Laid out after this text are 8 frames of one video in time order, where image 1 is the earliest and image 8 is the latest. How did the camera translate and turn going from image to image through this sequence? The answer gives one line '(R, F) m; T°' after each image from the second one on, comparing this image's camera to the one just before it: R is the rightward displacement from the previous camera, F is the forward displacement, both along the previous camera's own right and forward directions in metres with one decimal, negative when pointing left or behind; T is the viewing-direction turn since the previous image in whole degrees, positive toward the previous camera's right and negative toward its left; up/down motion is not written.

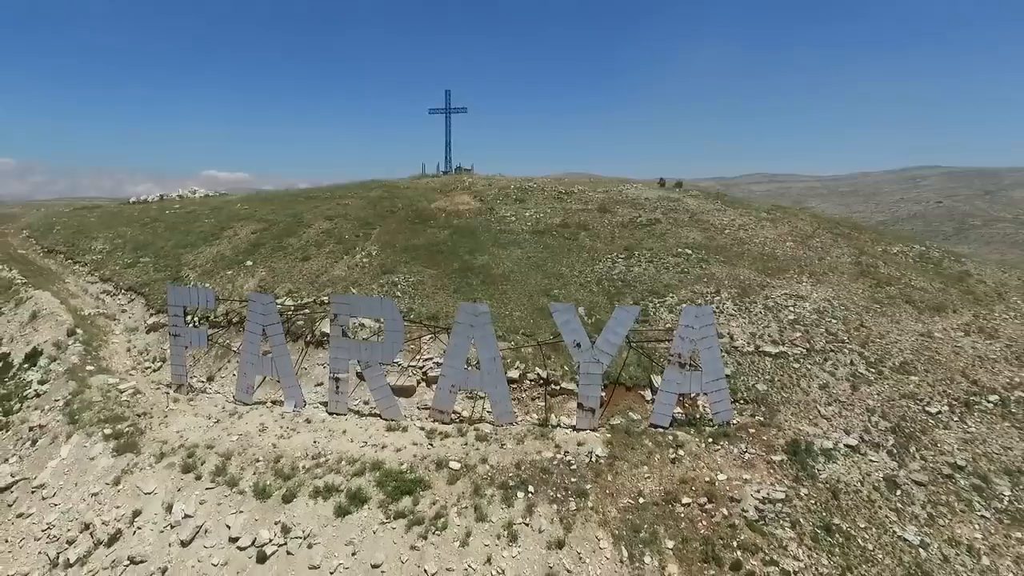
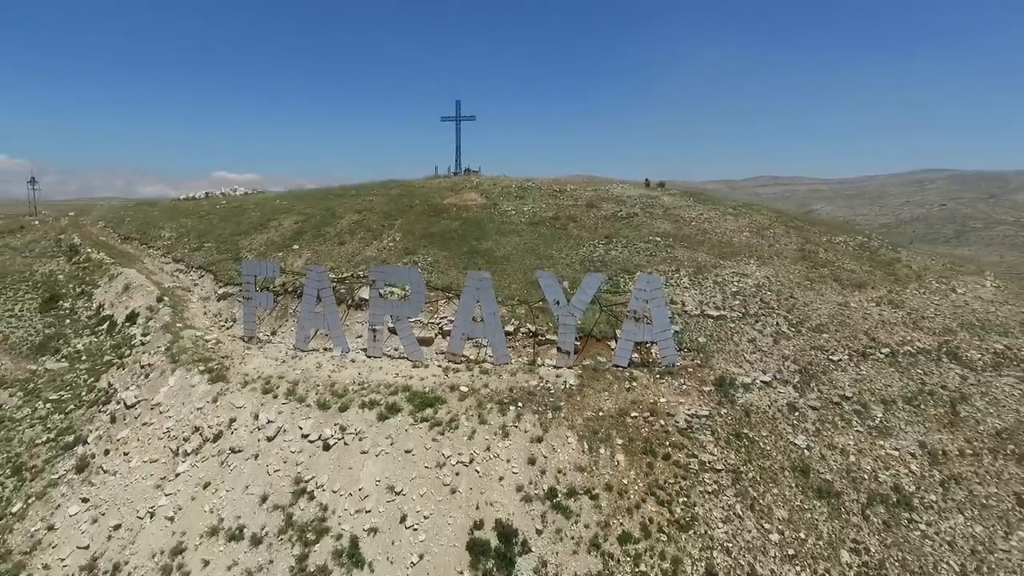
(+0.2, -2.9) m; -1°
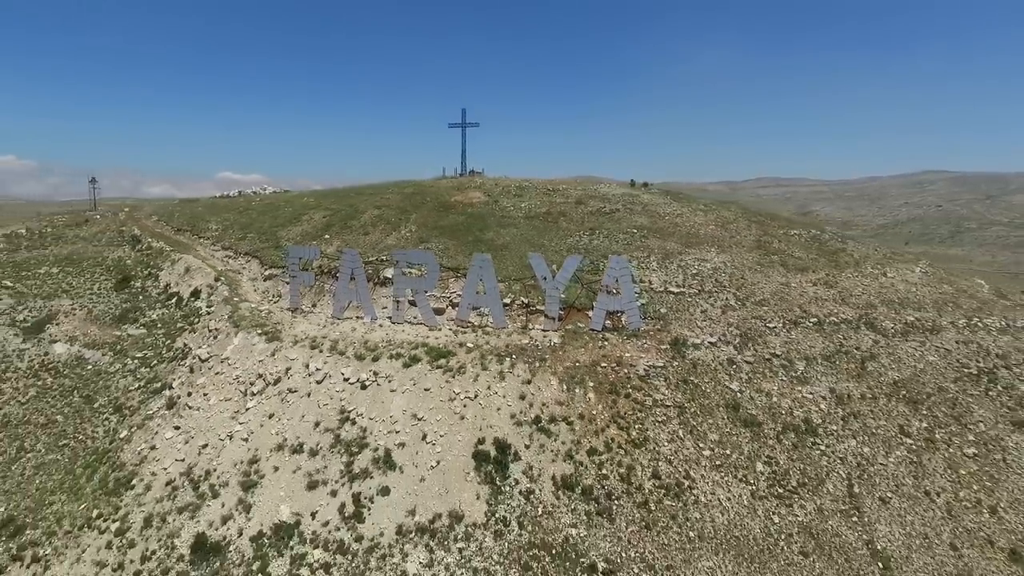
(+0.2, -3.0) m; 0°
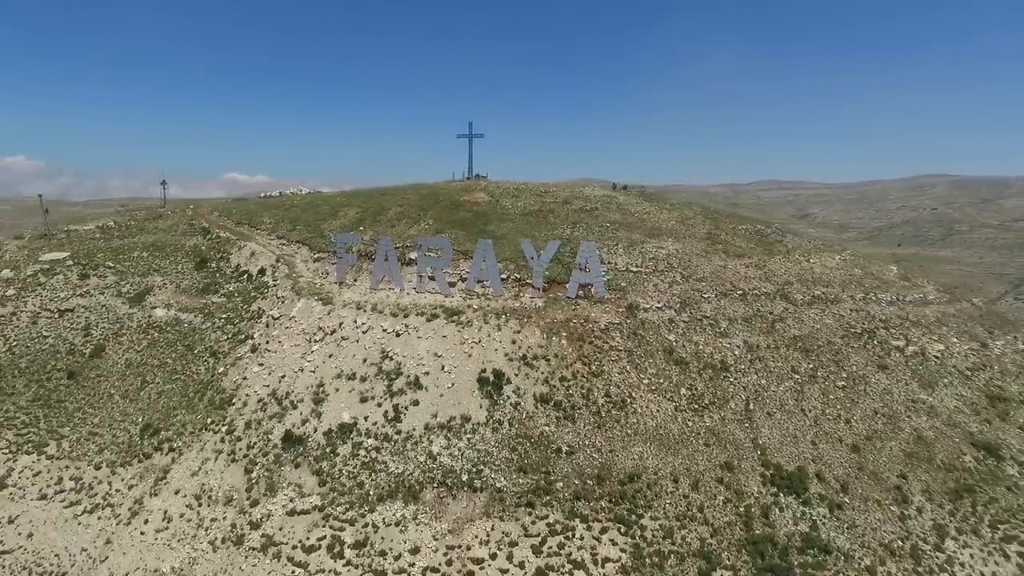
(+0.3, -4.8) m; 0°
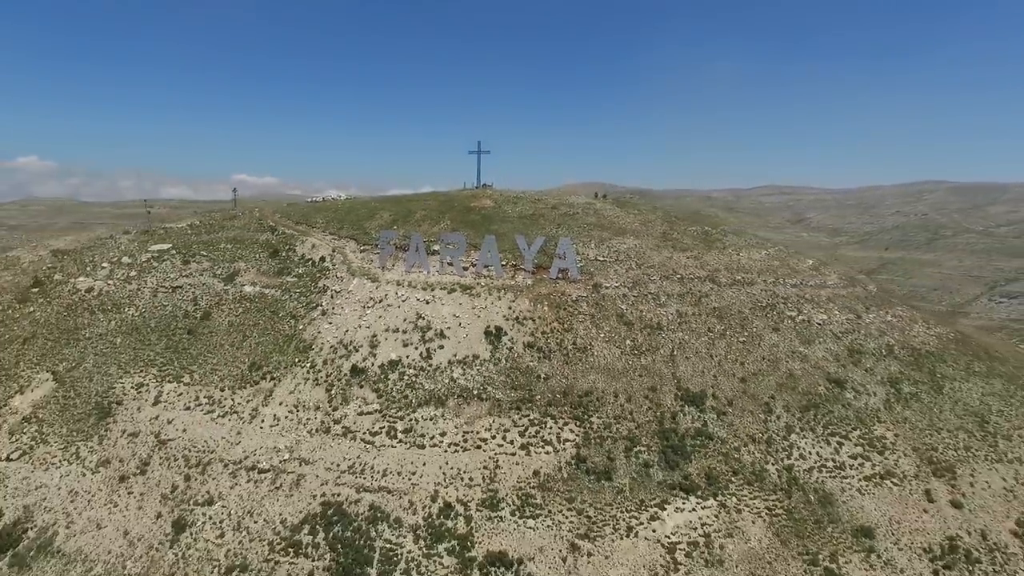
(+0.4, -7.3) m; -1°
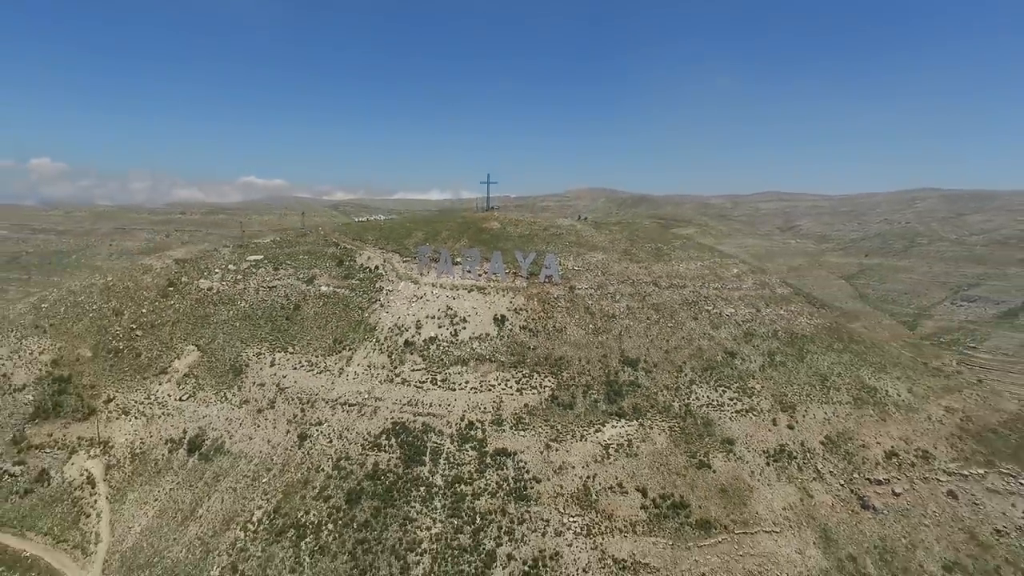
(+0.3, -11.4) m; 0°
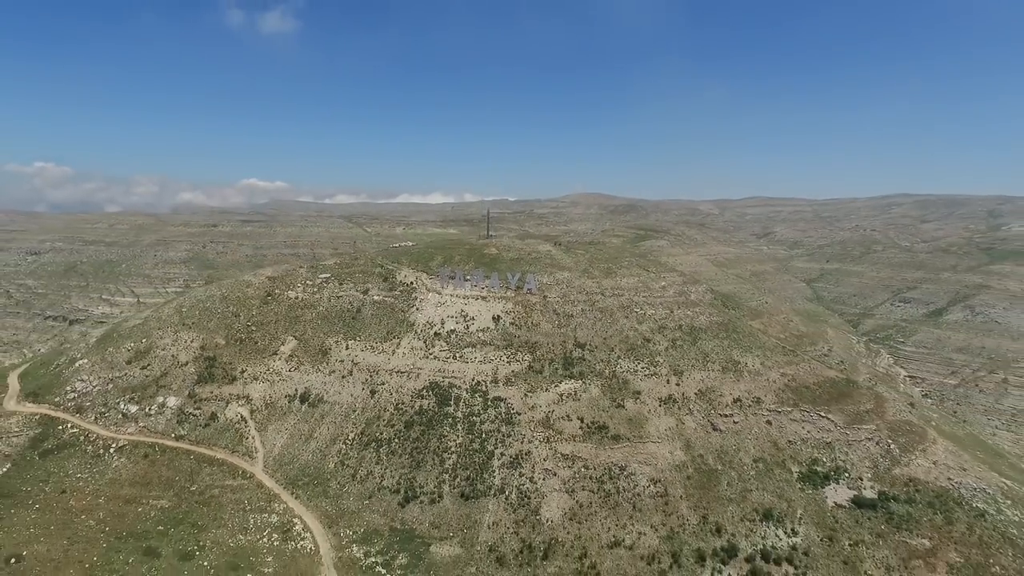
(+0.7, -18.3) m; 0°
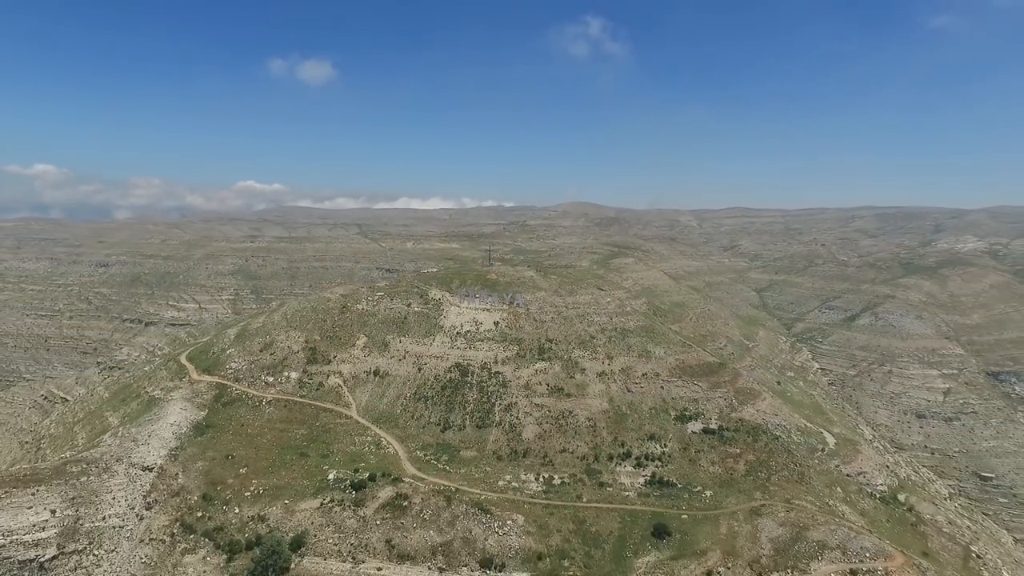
(+0.1, -29.4) m; 0°
